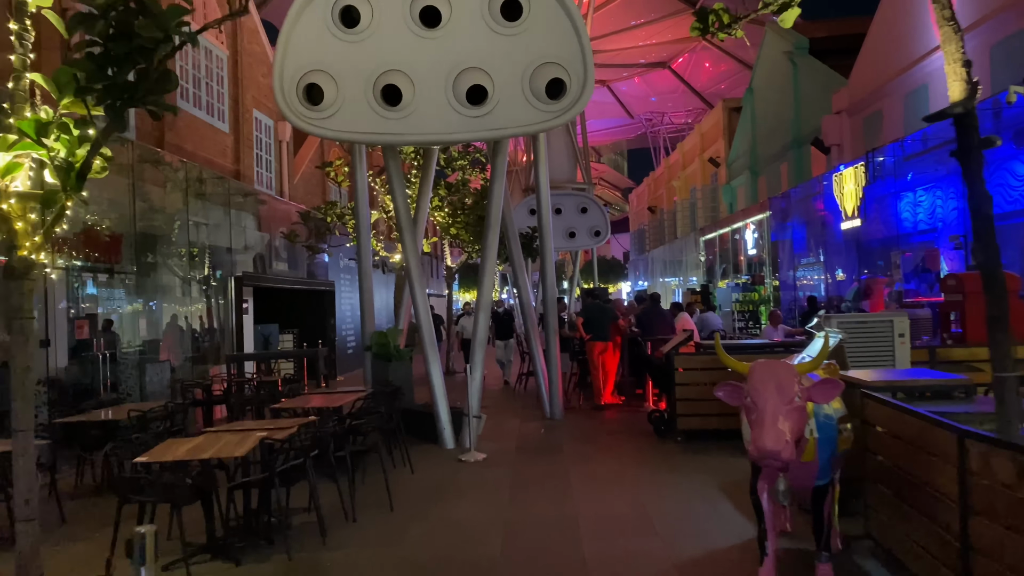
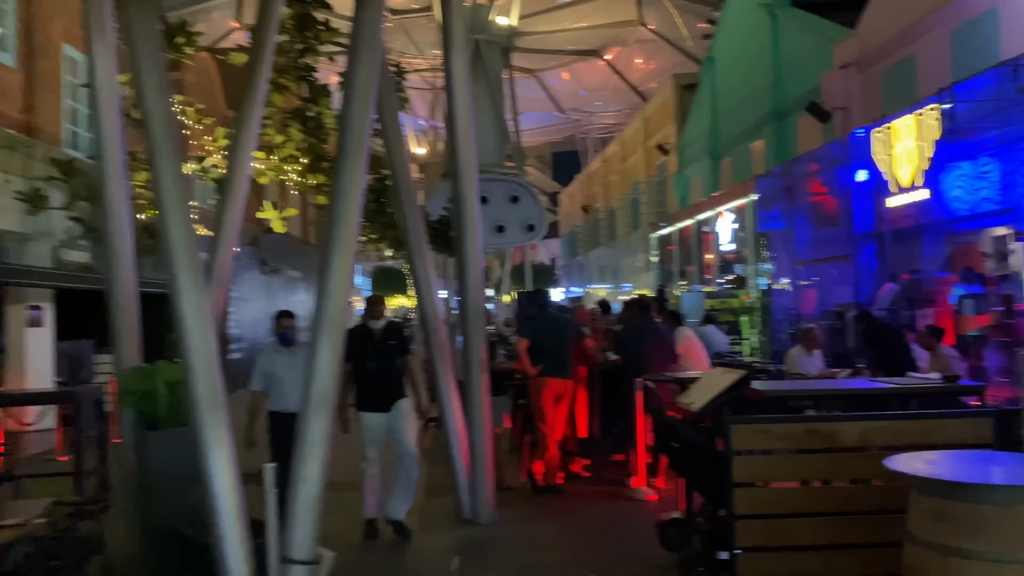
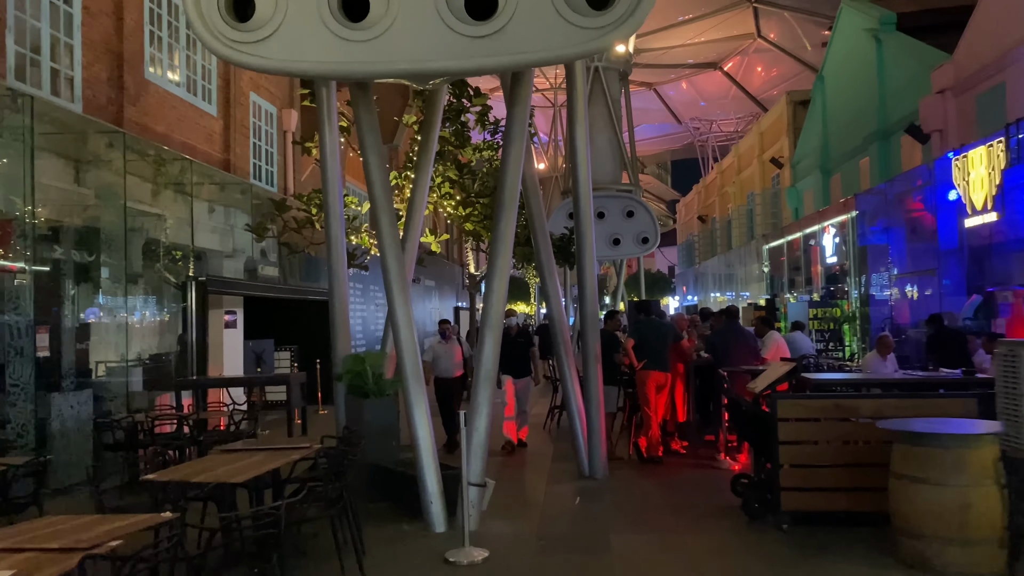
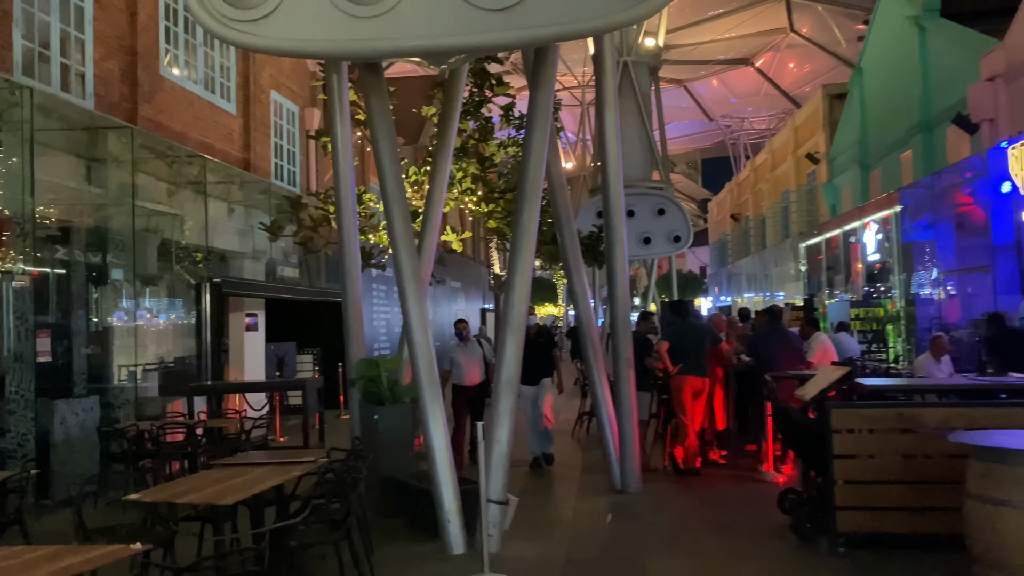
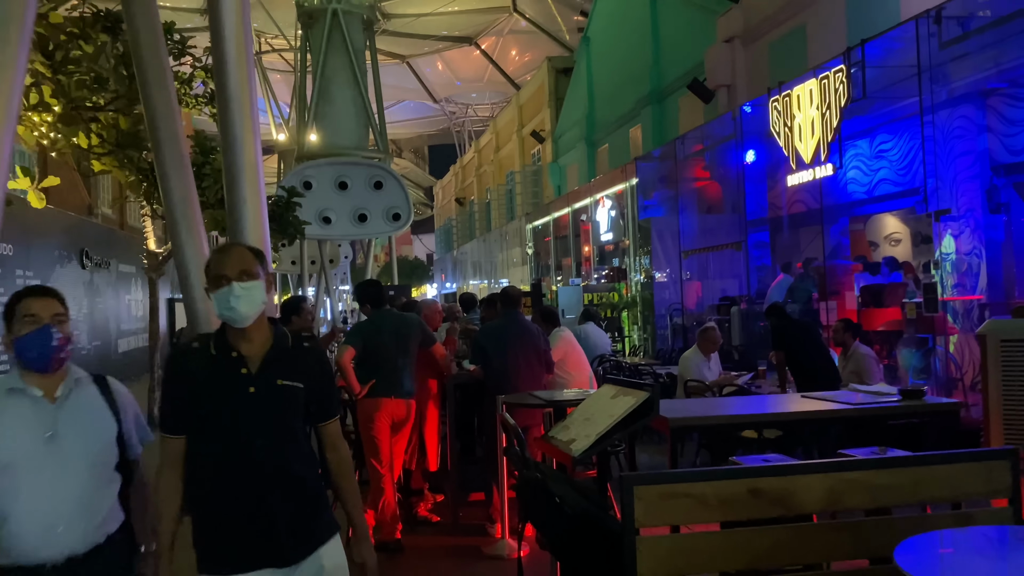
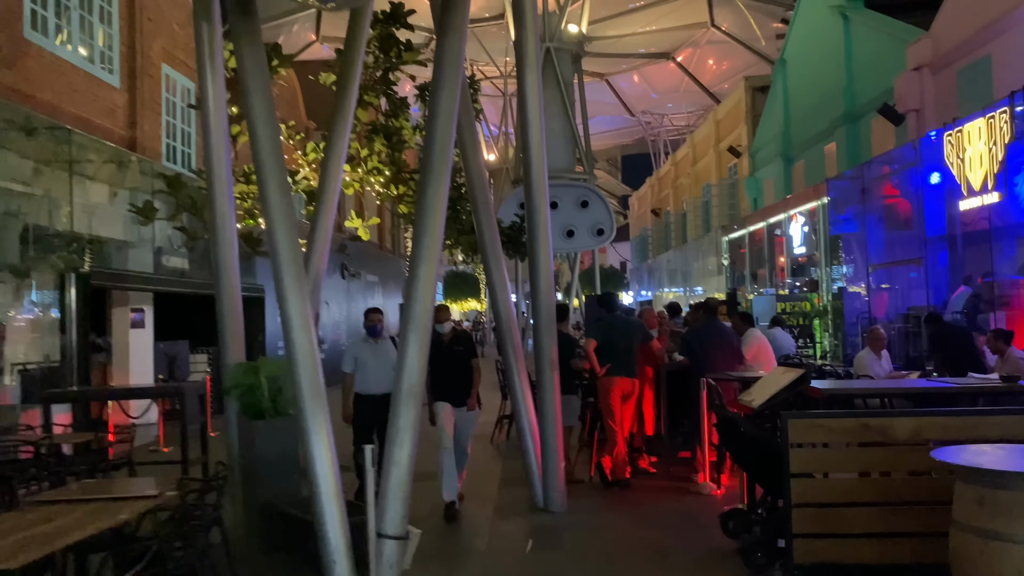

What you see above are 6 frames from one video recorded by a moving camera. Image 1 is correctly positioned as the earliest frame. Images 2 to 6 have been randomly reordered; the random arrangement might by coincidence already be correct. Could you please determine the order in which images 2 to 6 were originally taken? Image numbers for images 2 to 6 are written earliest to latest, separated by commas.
3, 4, 6, 2, 5
